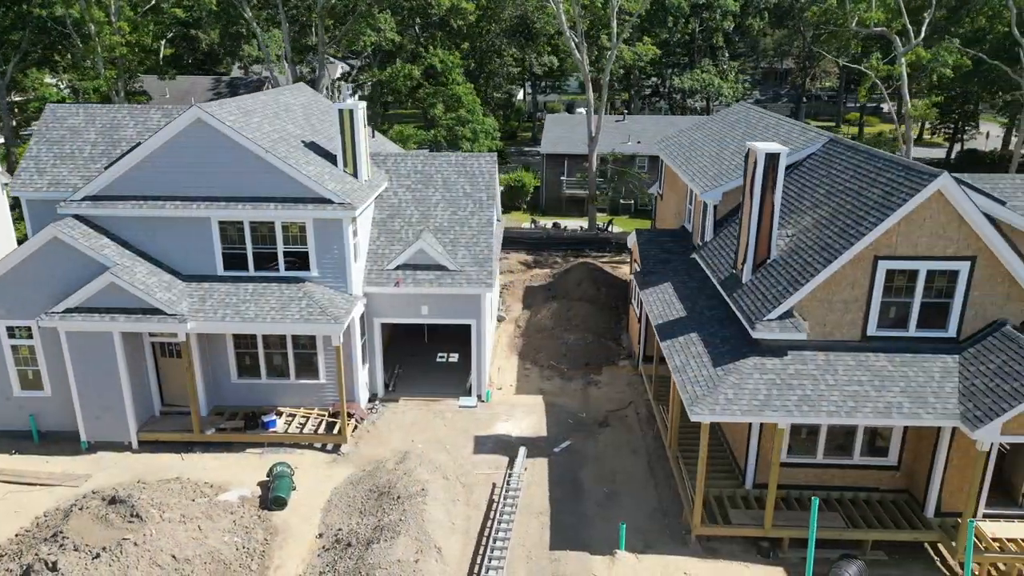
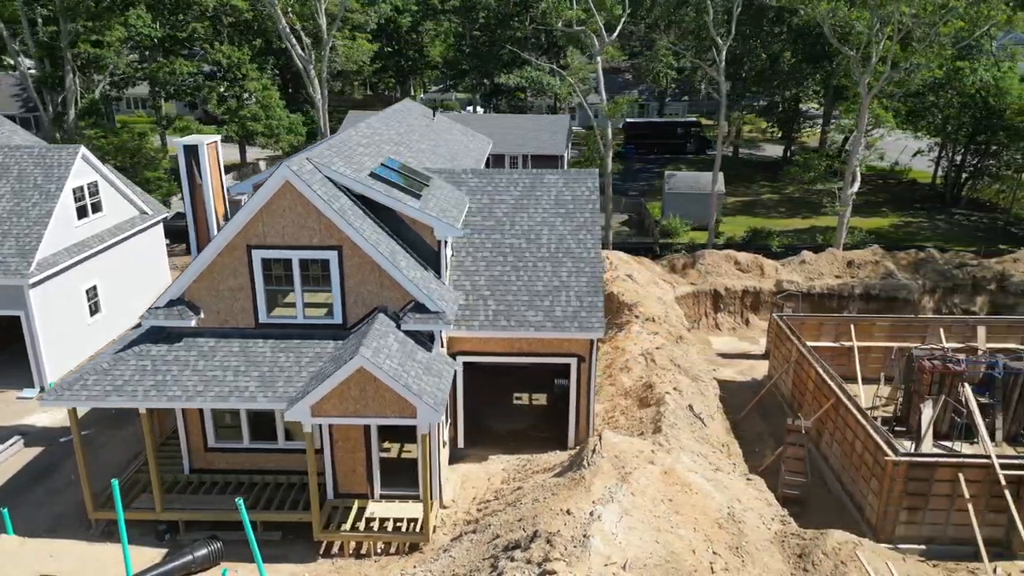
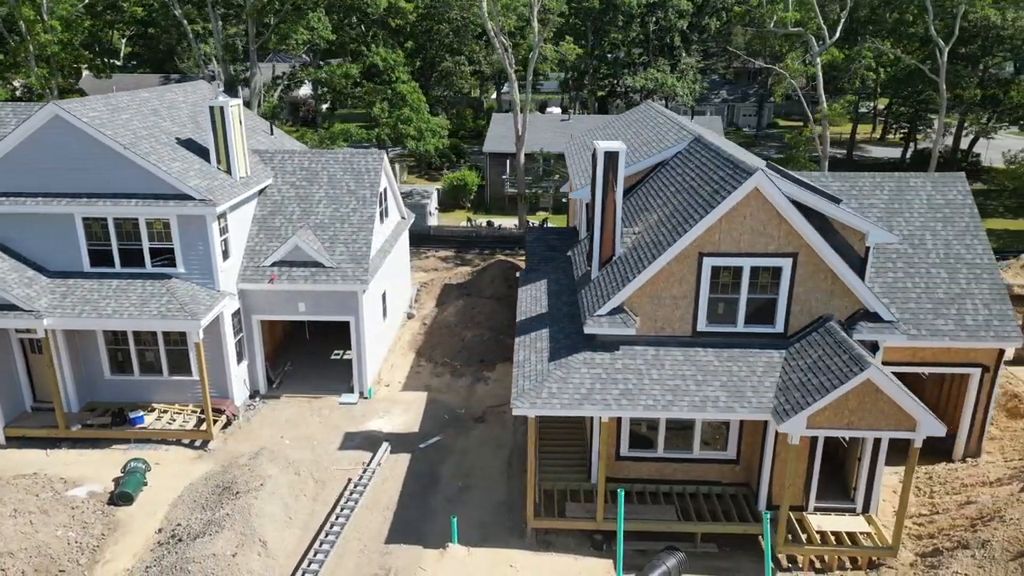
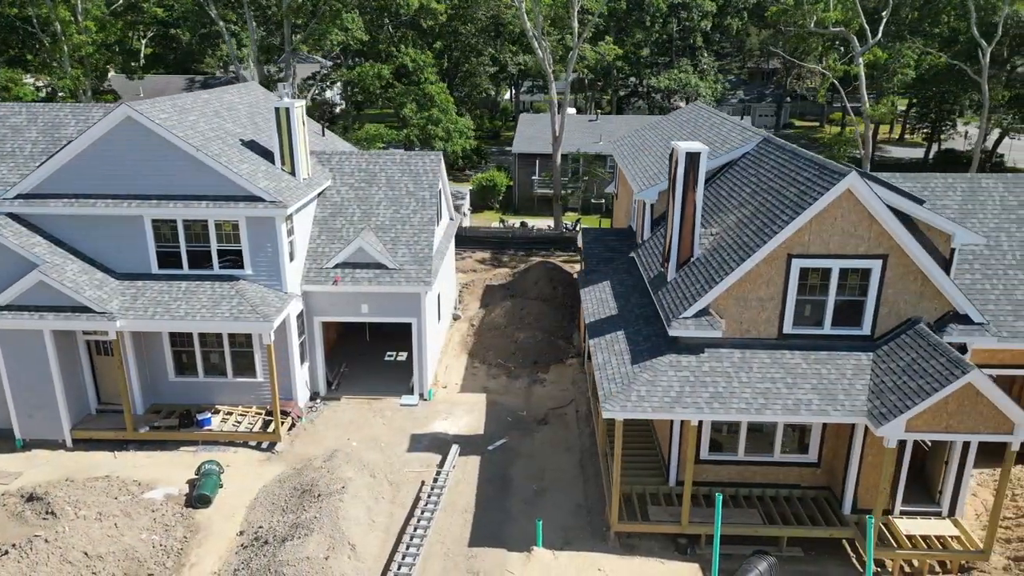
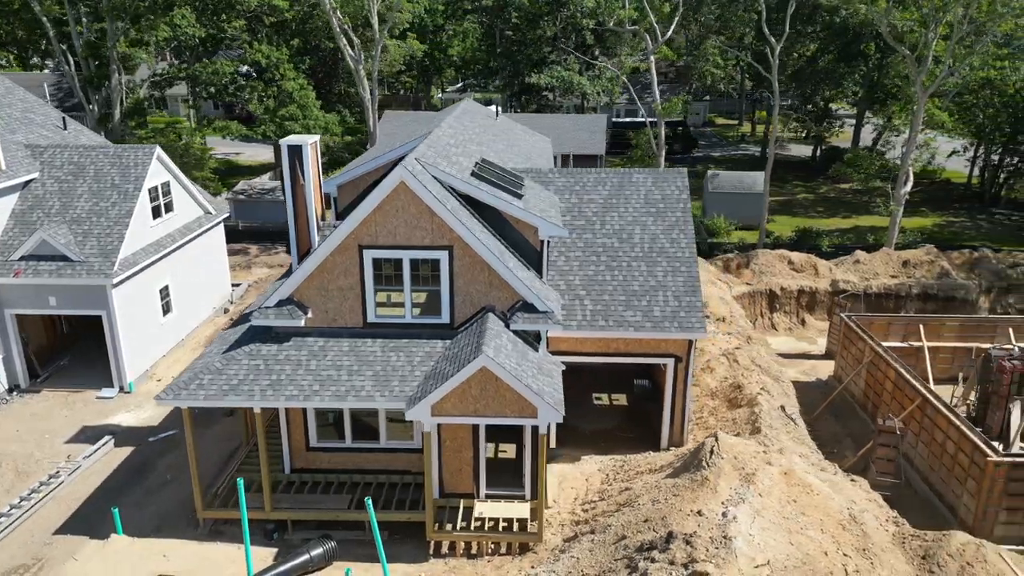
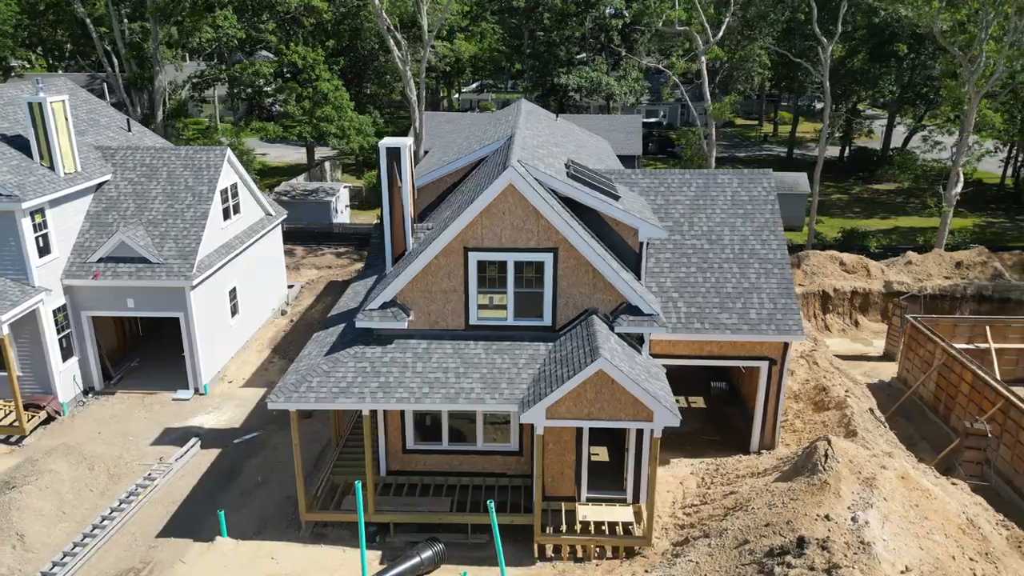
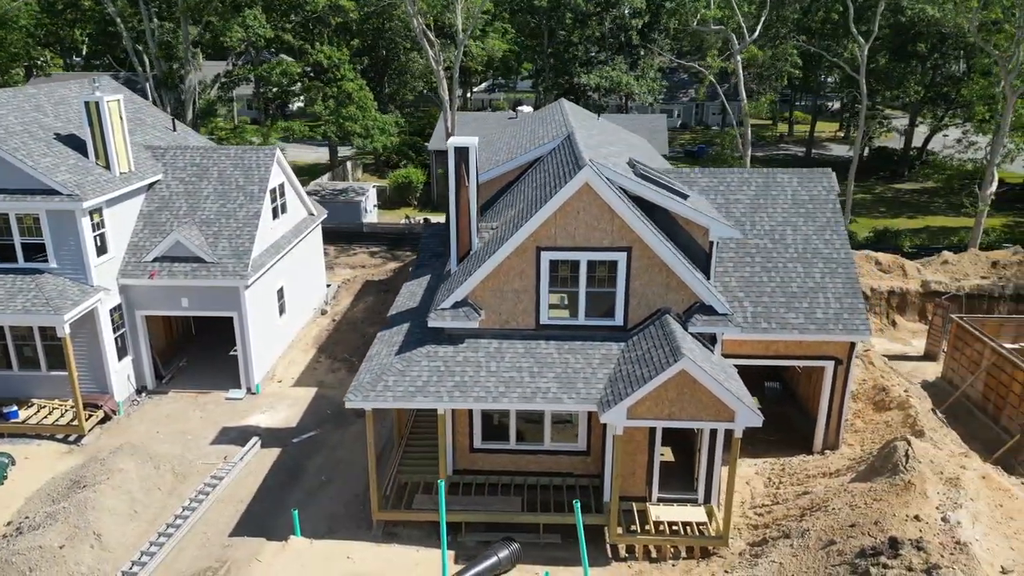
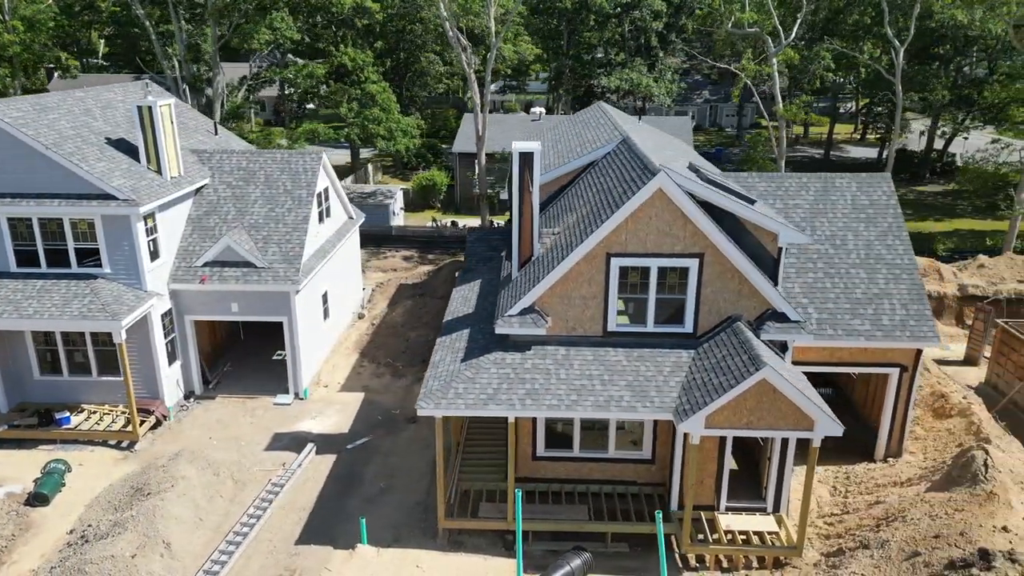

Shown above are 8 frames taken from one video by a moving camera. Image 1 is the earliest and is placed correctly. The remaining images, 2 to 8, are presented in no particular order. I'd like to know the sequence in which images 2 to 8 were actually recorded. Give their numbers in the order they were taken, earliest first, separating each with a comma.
4, 3, 8, 7, 6, 5, 2
